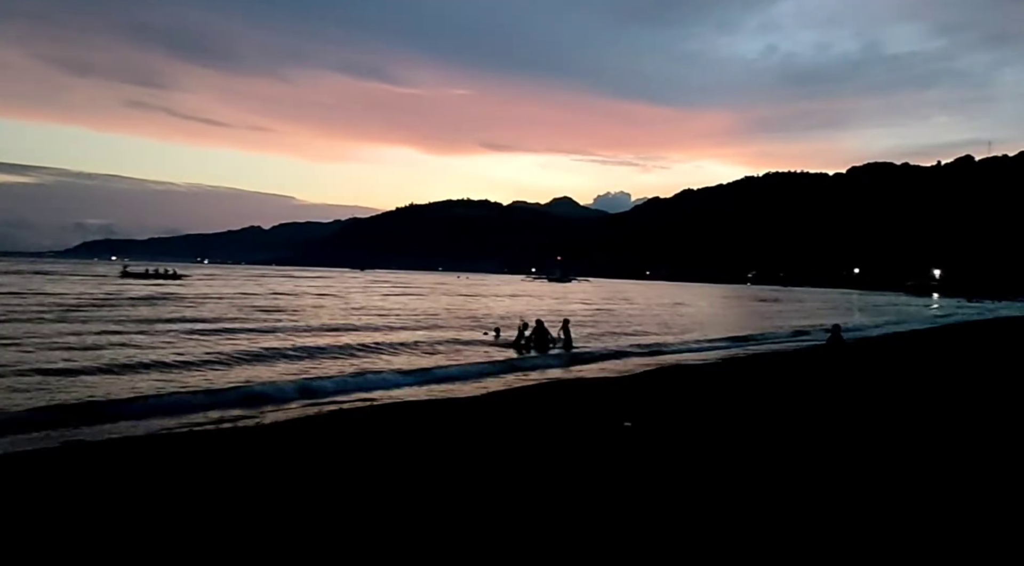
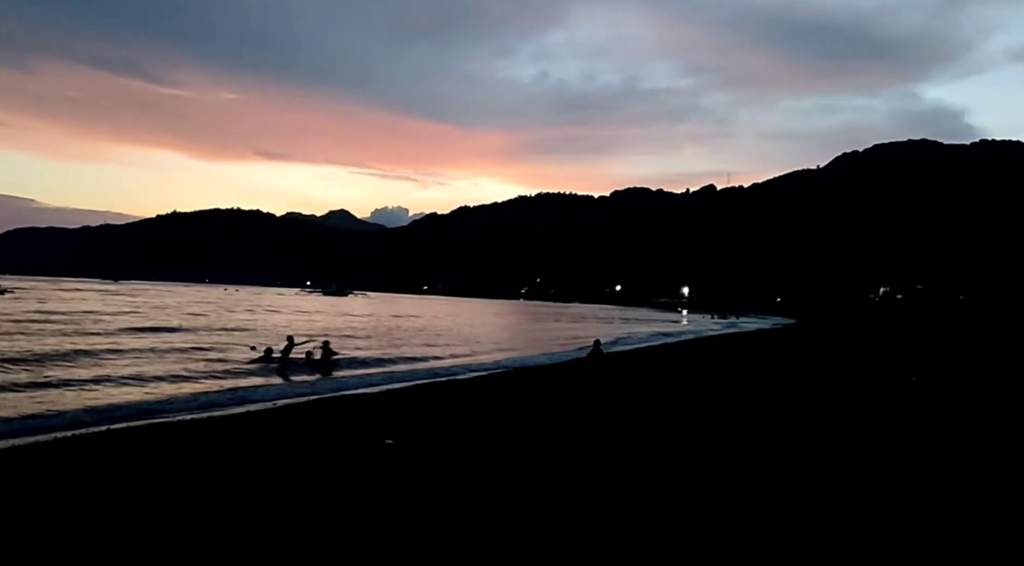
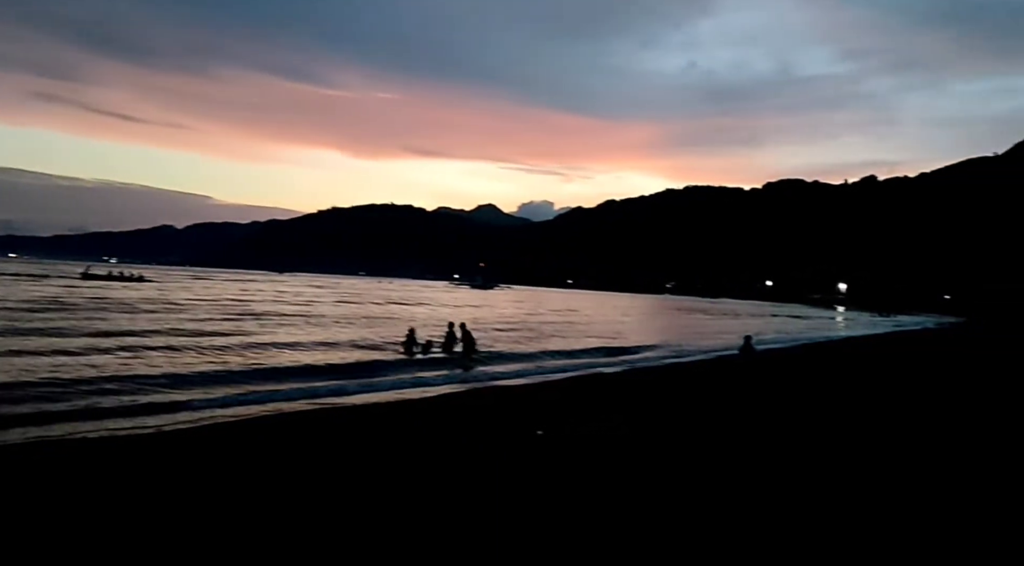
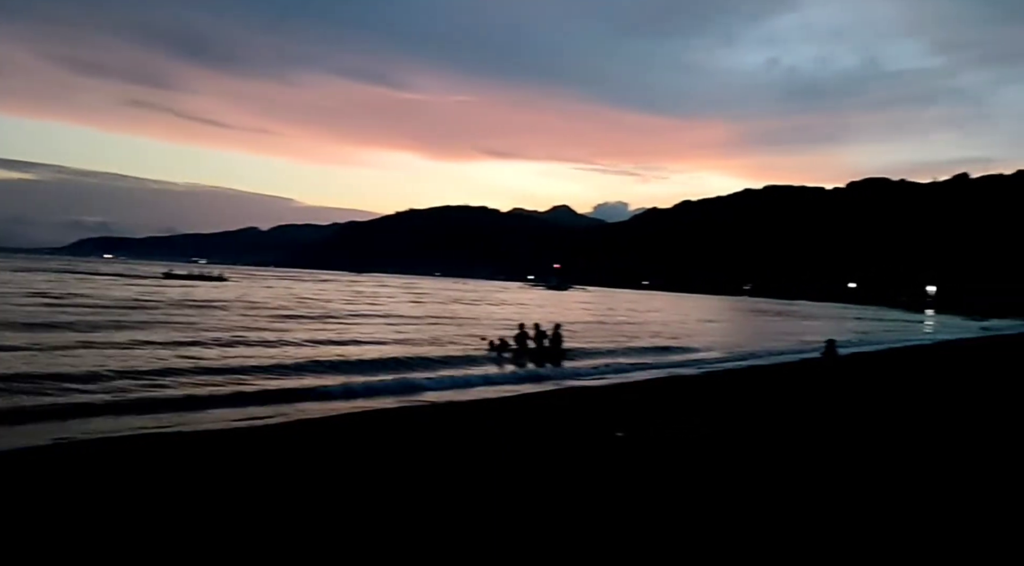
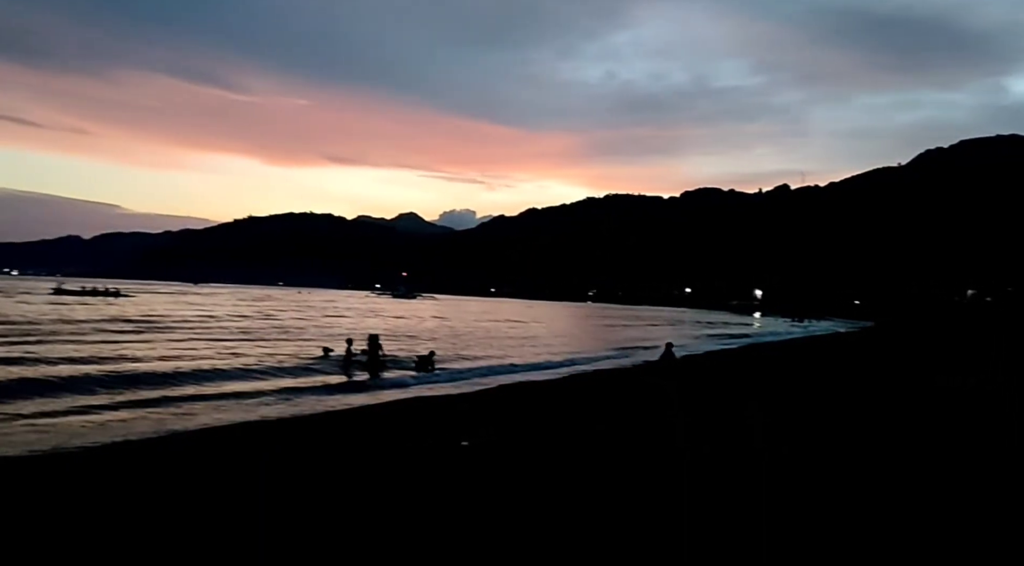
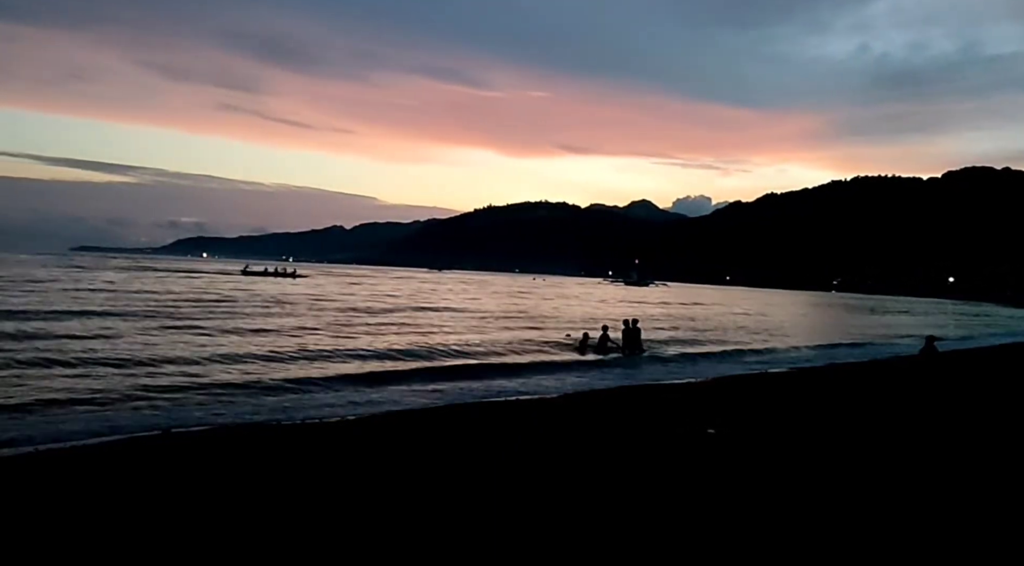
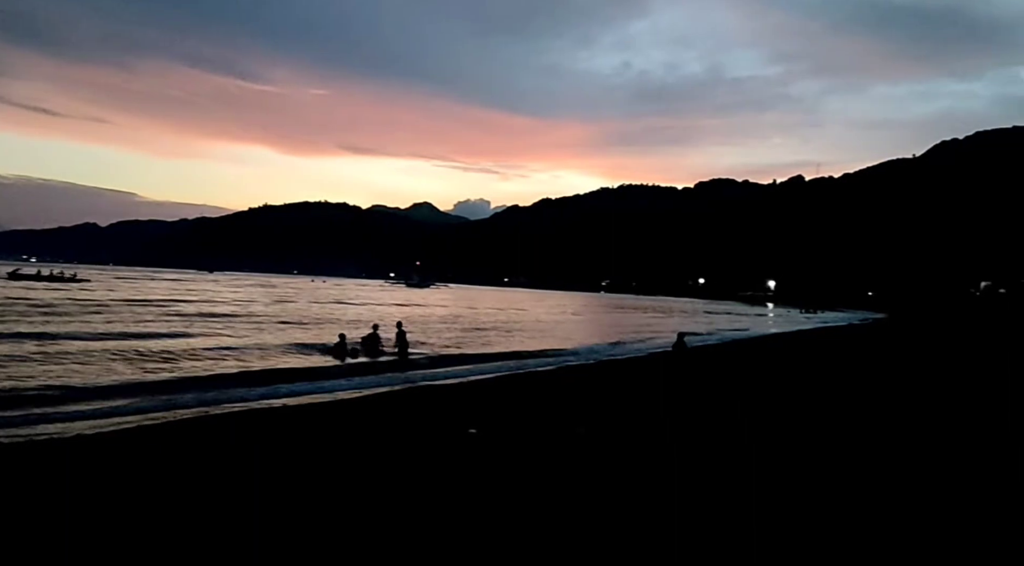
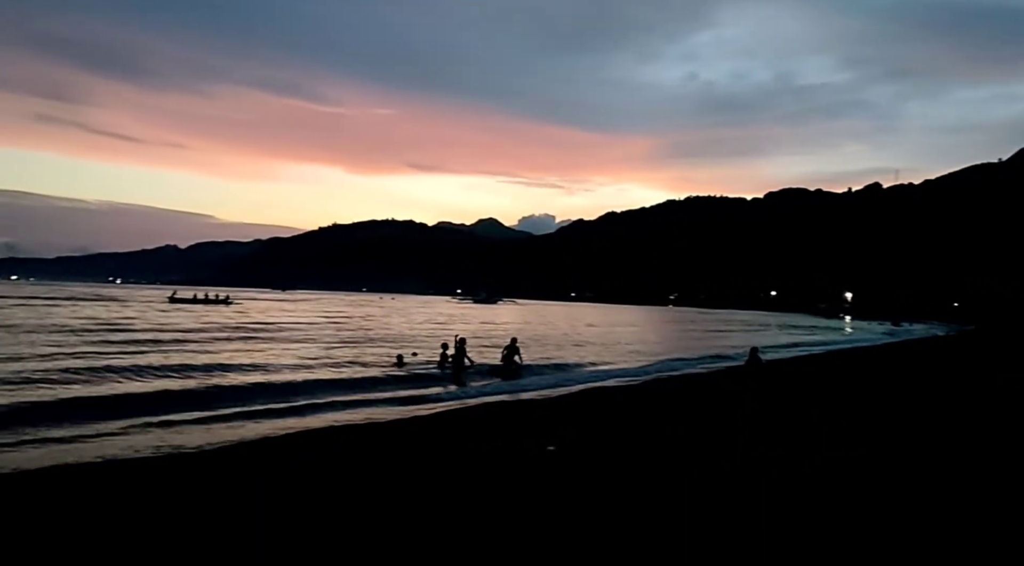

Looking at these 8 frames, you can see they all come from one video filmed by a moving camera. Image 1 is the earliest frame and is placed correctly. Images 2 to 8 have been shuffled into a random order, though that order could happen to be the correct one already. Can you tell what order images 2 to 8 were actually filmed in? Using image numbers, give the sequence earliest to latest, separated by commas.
6, 4, 3, 7, 2, 5, 8
